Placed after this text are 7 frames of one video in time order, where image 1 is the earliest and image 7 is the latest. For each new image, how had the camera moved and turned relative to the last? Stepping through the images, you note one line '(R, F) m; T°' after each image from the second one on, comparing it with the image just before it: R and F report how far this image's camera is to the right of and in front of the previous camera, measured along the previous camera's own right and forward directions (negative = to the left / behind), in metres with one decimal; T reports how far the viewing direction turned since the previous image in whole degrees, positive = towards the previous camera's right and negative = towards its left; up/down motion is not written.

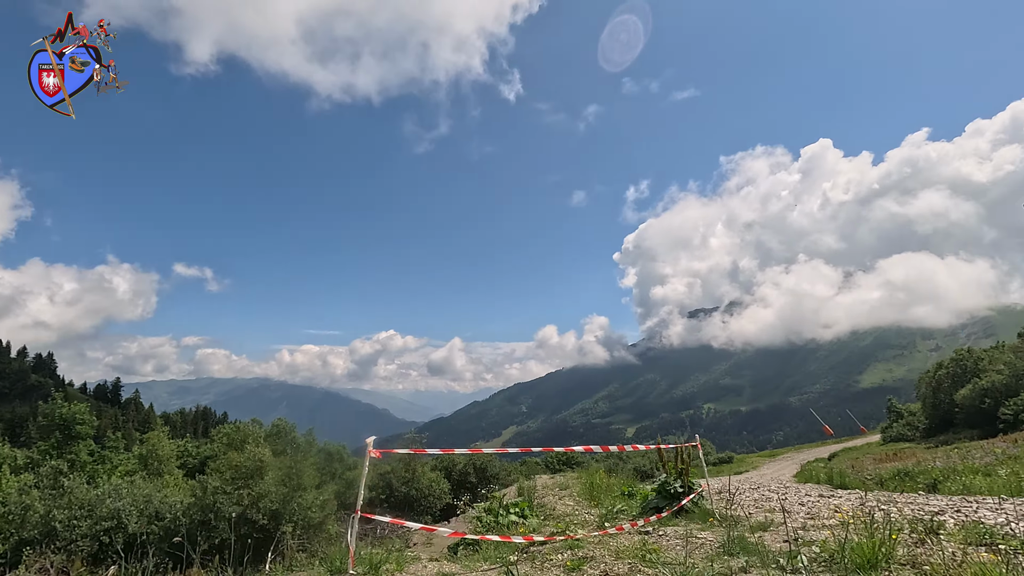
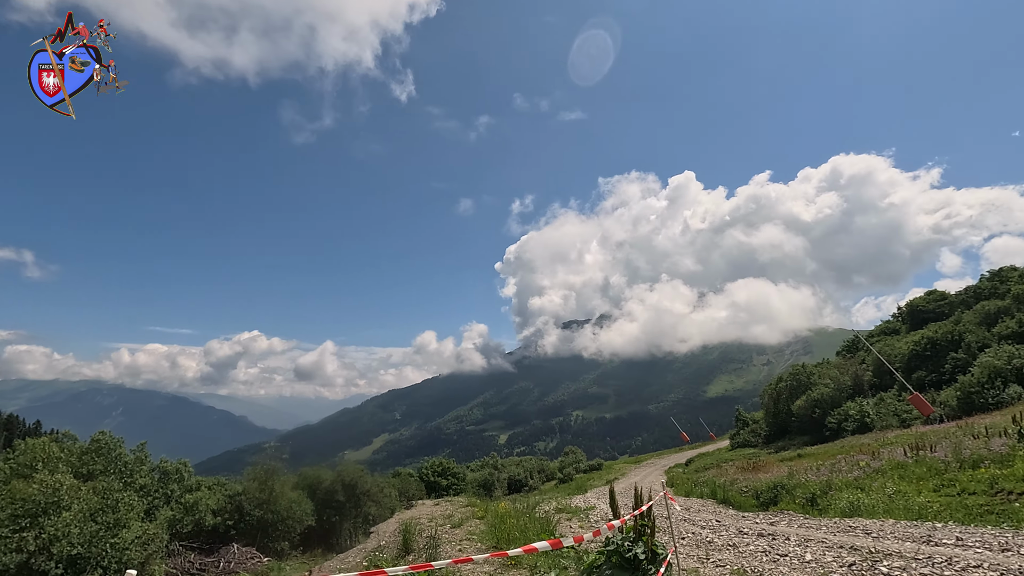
(-0.4, +2.9) m; +13°
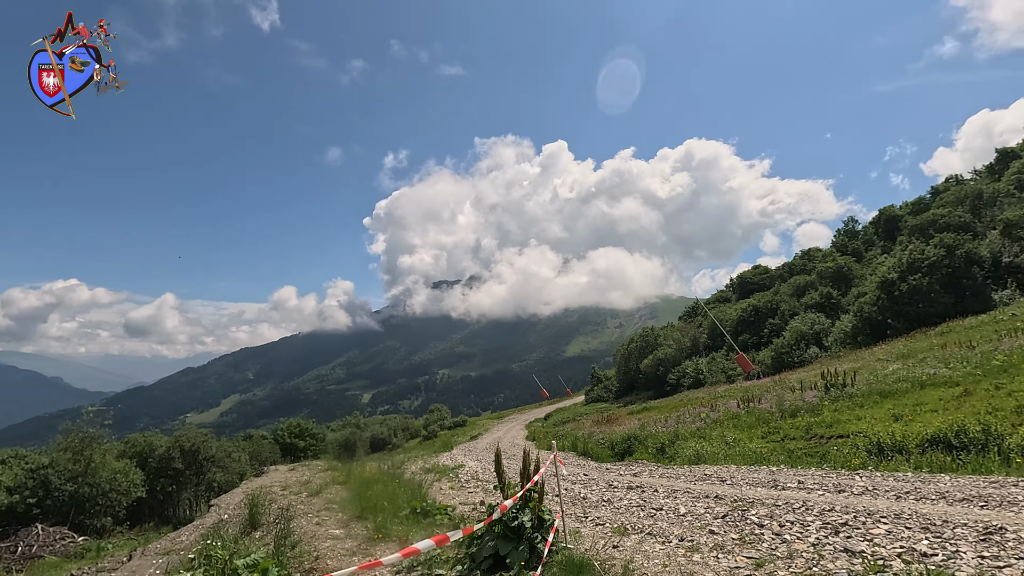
(-0.1, +1.1) m; +14°
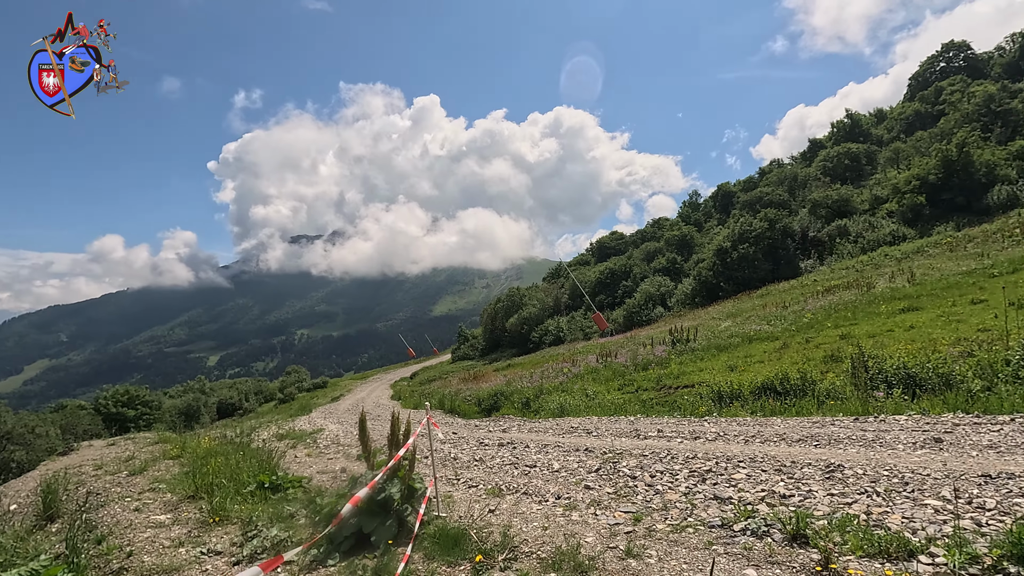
(0.0, +0.8) m; +14°
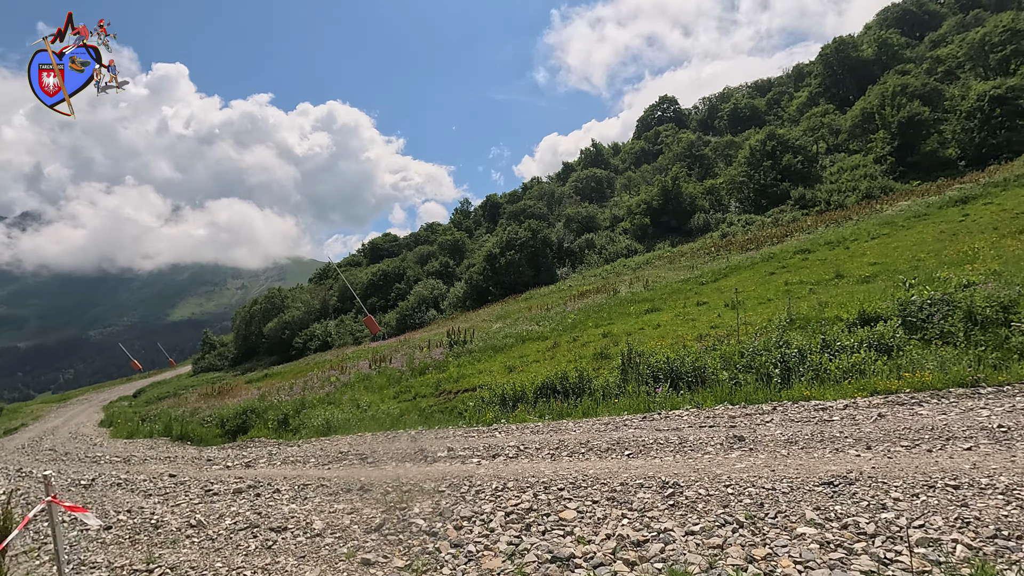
(+0.2, +2.1) m; +24°
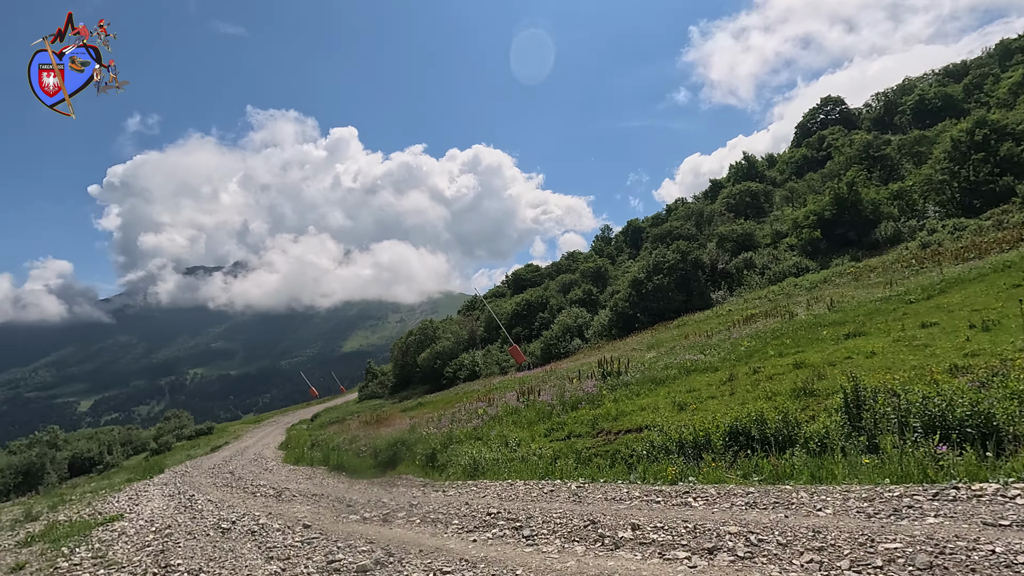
(-0.7, +2.3) m; -15°
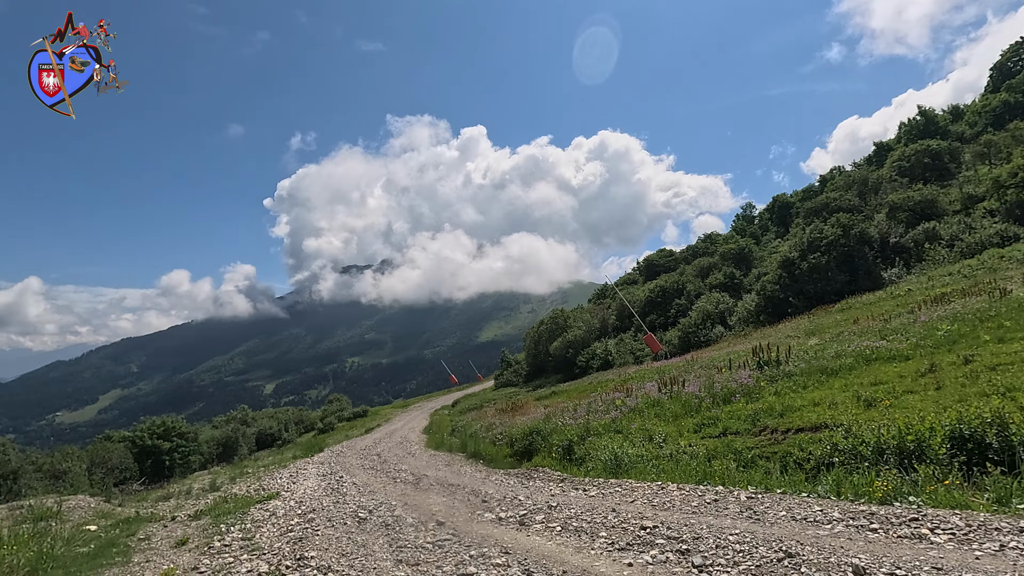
(-0.3, +1.3) m; -14°
